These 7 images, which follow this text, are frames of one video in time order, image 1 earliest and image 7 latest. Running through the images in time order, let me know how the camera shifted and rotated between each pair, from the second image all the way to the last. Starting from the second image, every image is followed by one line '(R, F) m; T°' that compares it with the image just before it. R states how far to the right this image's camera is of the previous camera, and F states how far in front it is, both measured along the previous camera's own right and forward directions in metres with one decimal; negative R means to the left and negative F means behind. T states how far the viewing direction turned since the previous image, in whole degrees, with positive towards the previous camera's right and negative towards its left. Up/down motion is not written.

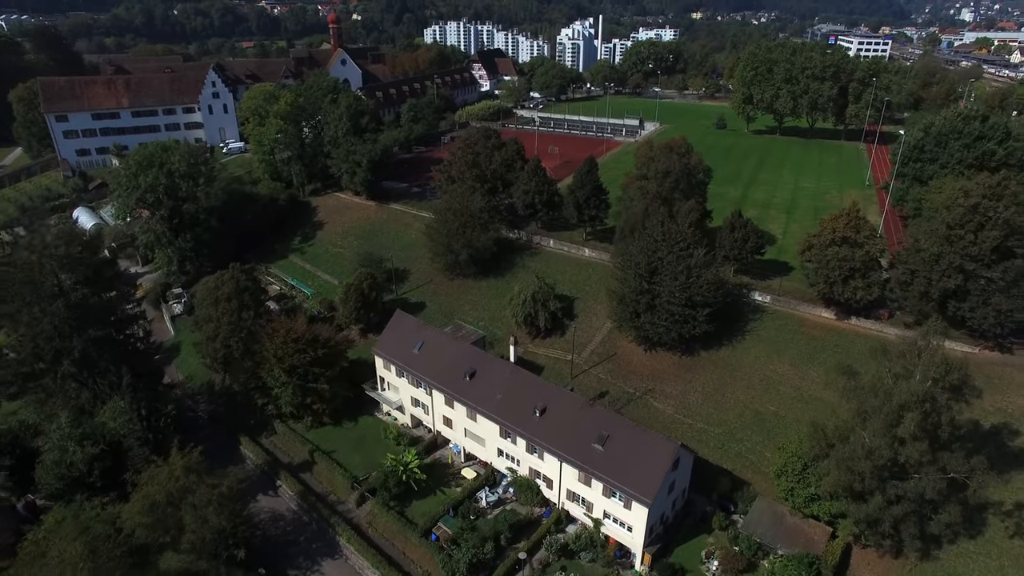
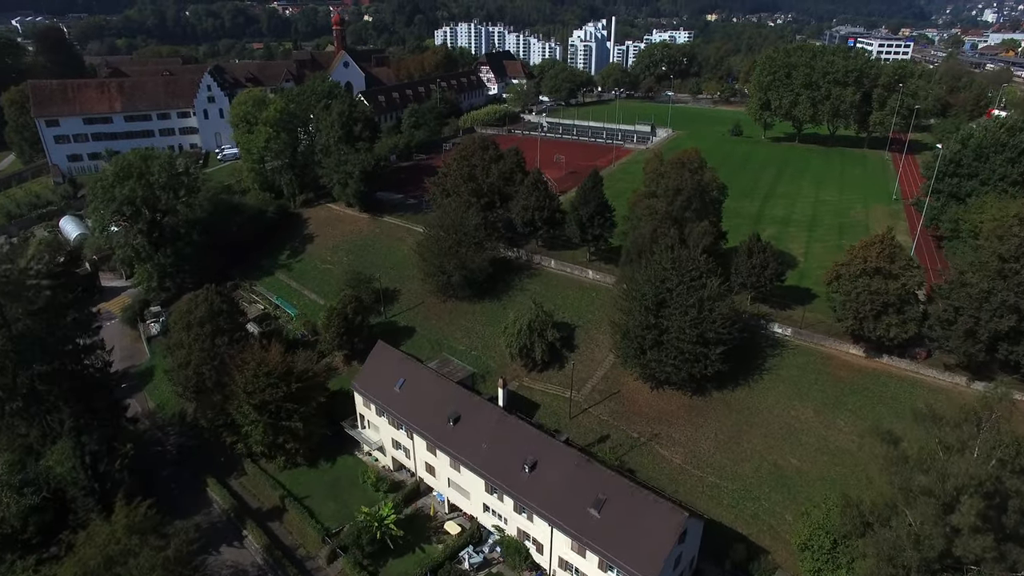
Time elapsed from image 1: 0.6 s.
(+1.1, +3.9) m; -1°
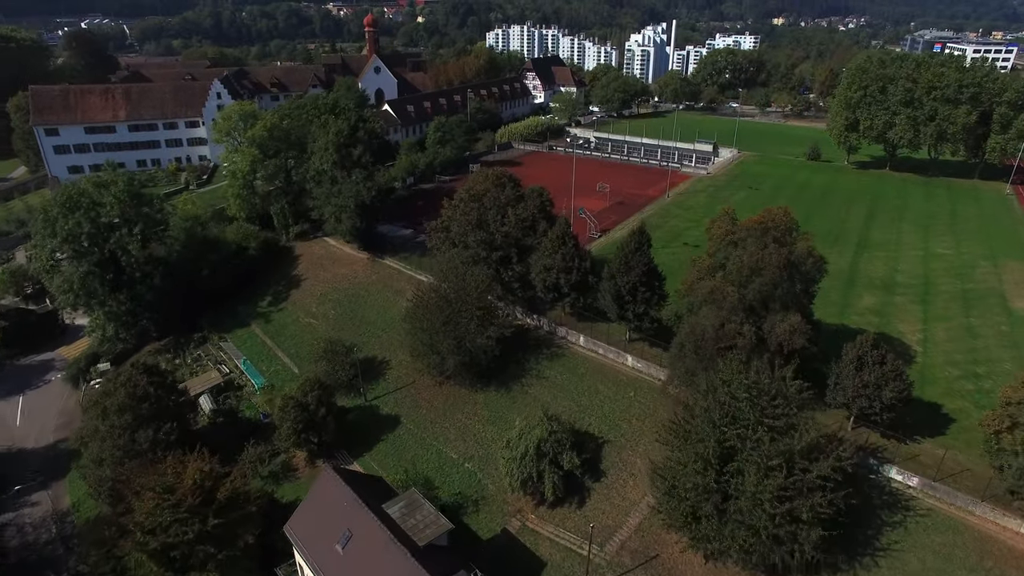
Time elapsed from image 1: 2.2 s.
(+1.9, +11.1) m; -4°
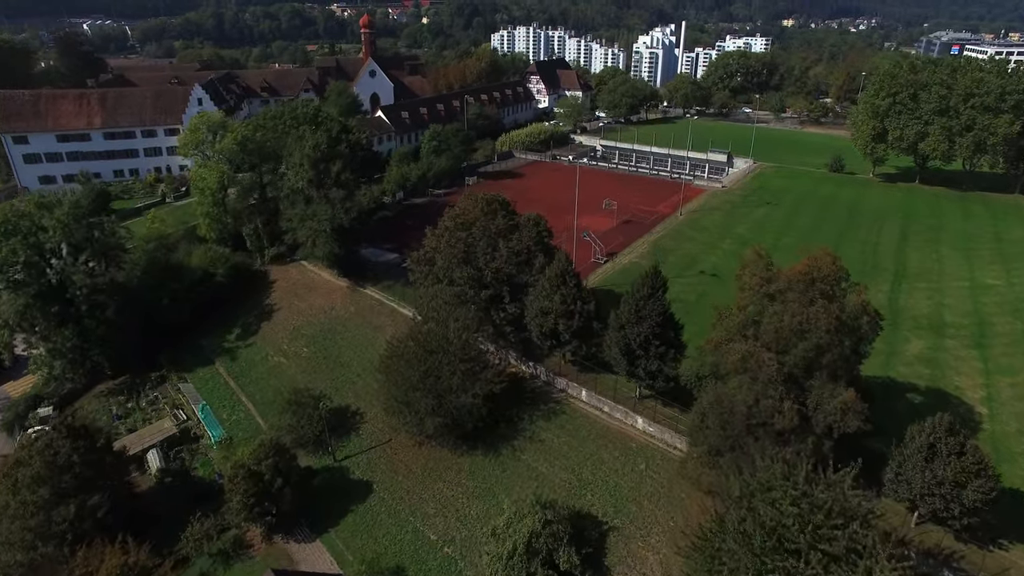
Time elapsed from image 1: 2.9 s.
(+0.7, +5.3) m; -1°
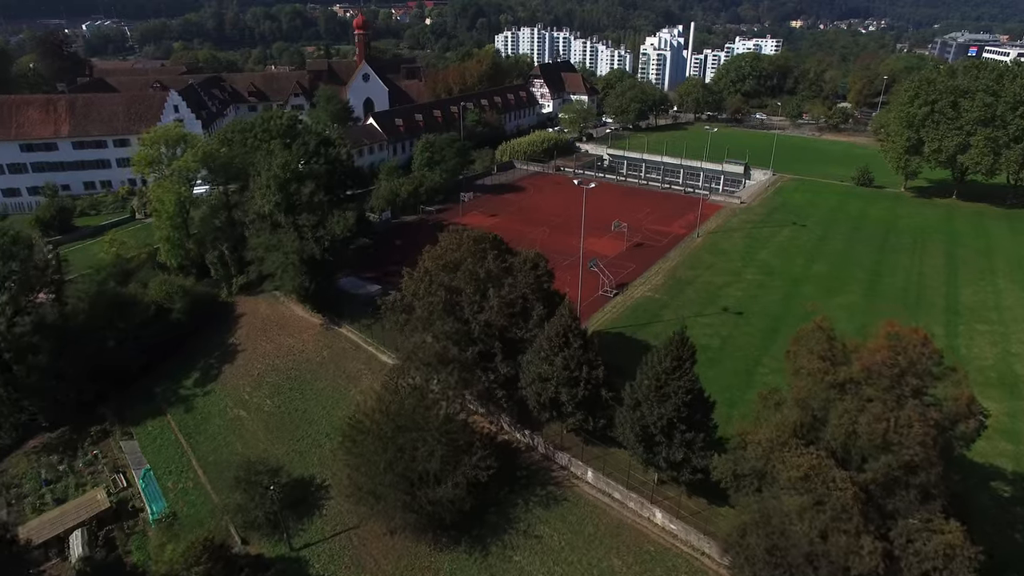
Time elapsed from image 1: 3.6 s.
(+0.5, +5.7) m; 0°
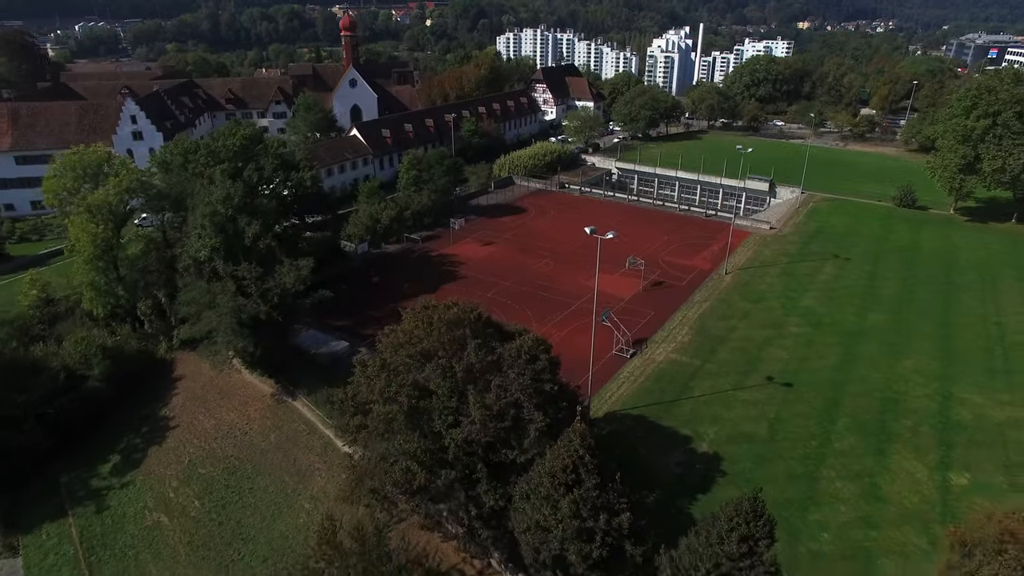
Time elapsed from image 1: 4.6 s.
(+0.4, +7.8) m; 0°
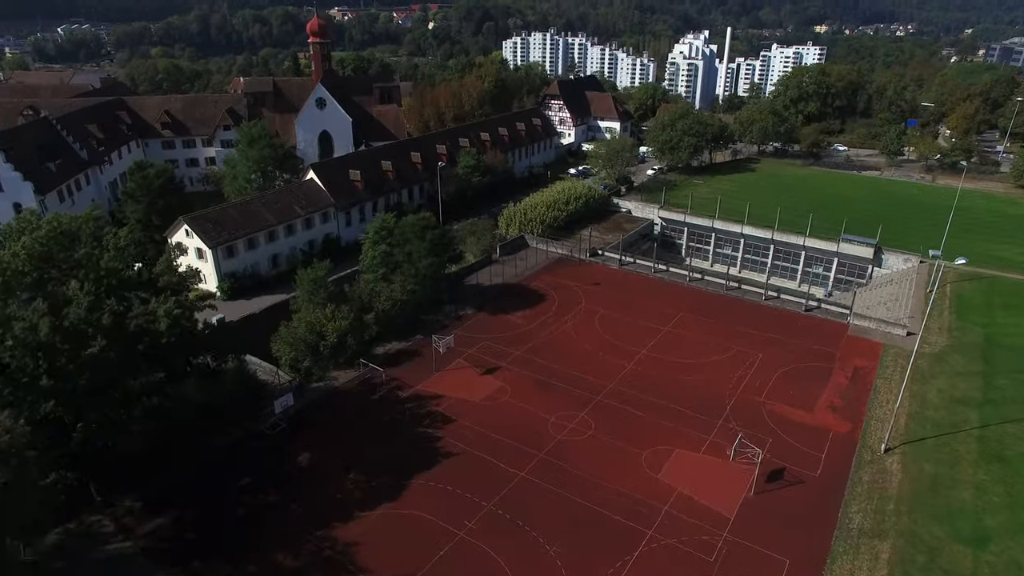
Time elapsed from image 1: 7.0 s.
(-0.6, +18.6) m; 0°
